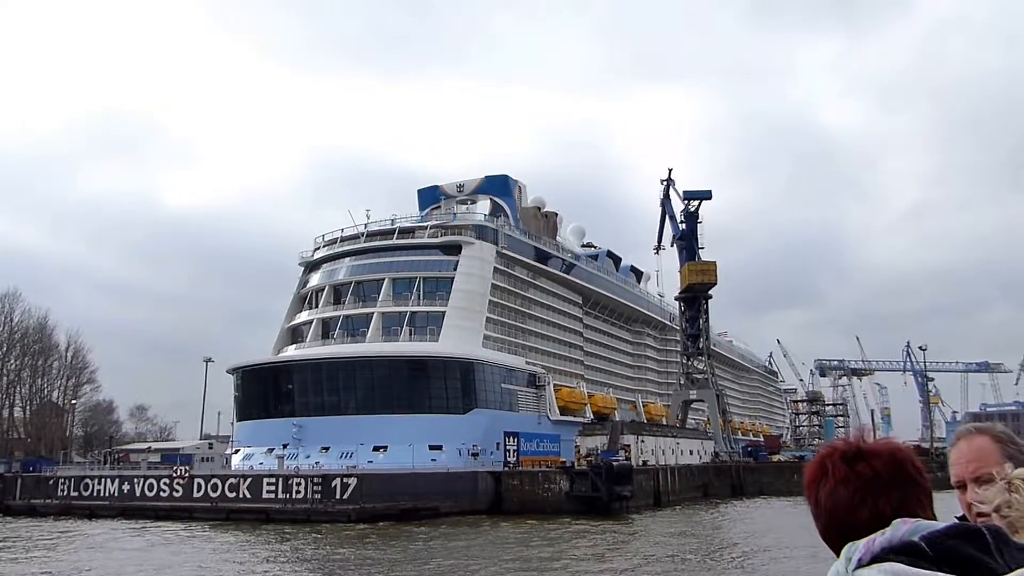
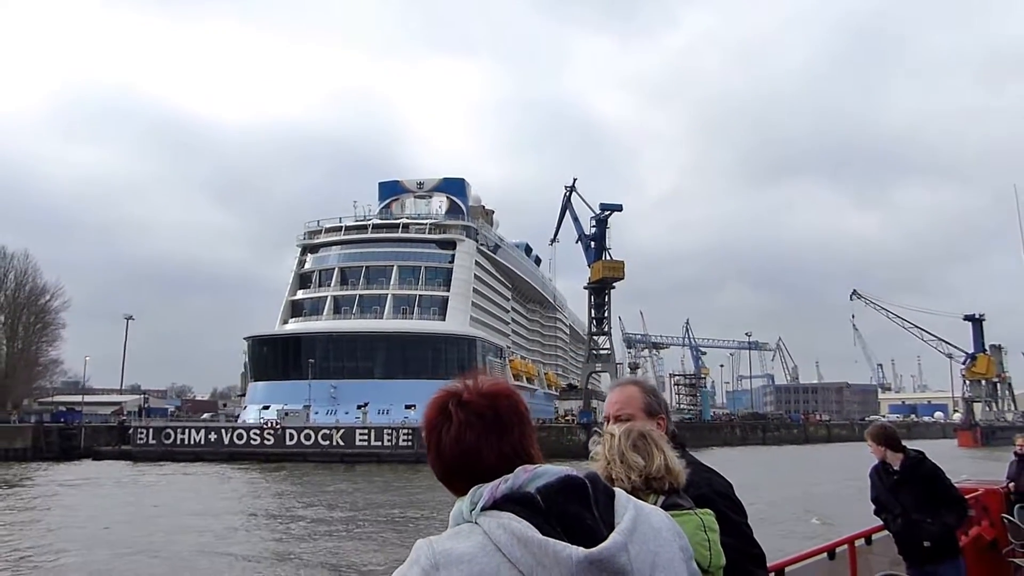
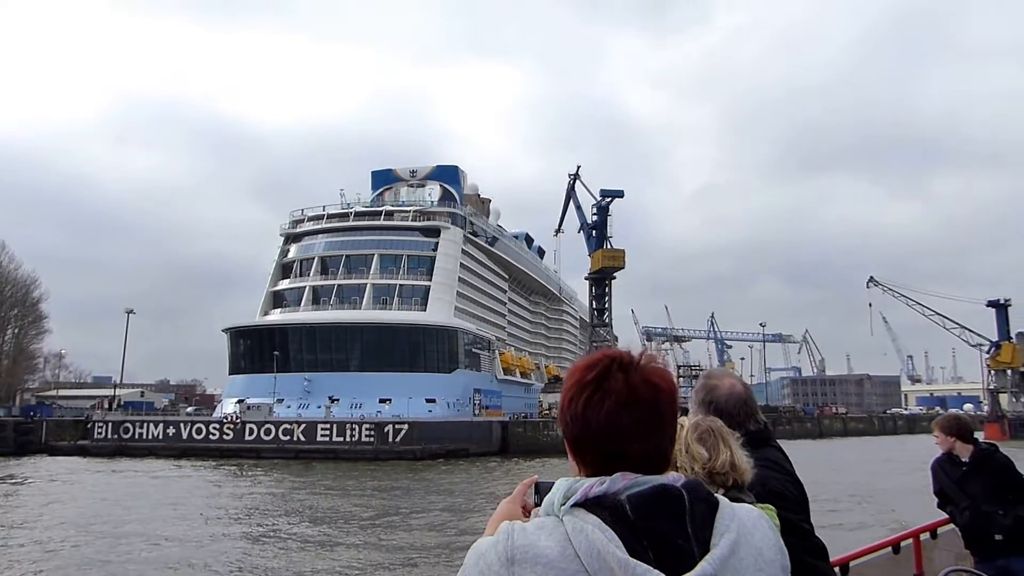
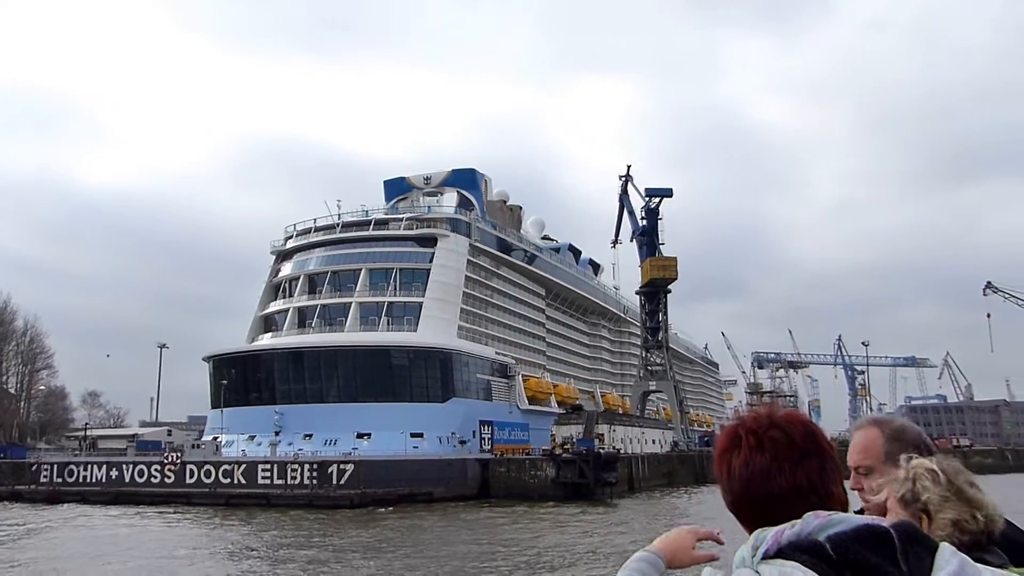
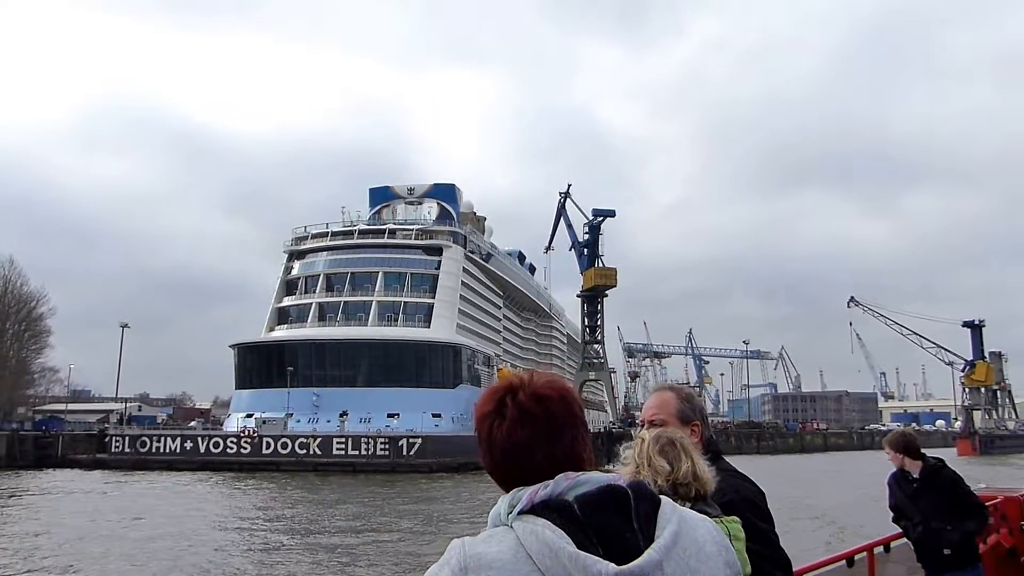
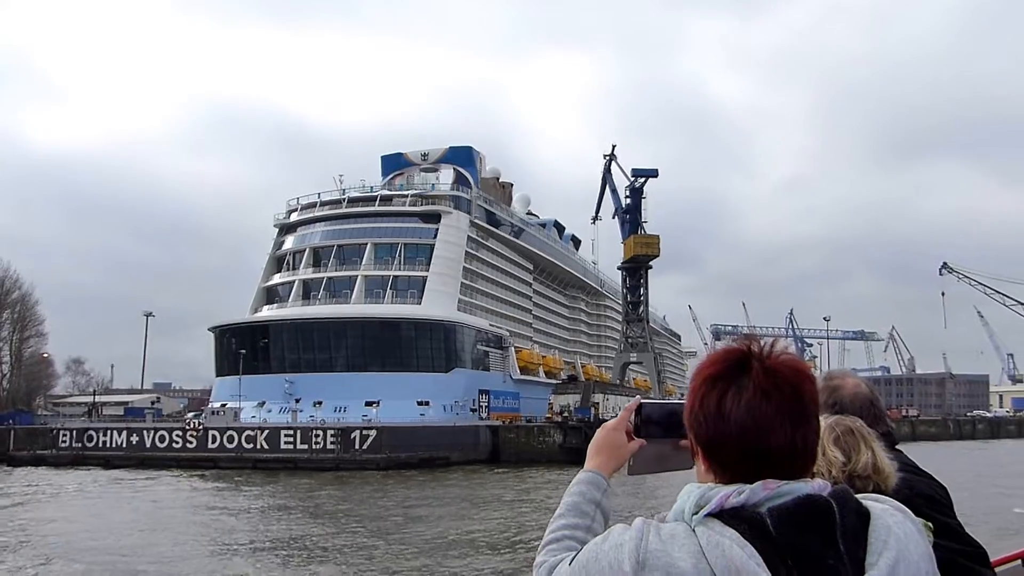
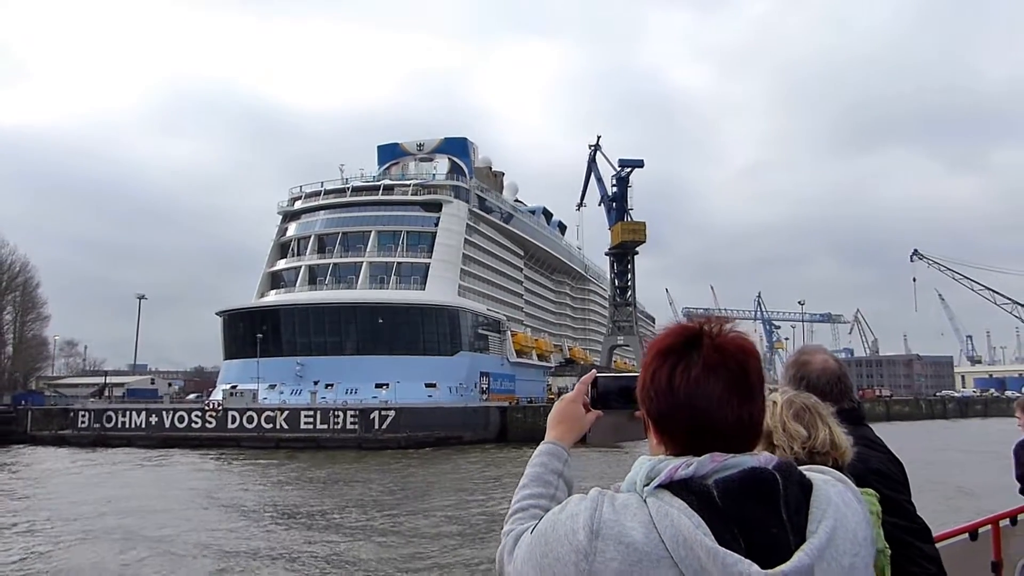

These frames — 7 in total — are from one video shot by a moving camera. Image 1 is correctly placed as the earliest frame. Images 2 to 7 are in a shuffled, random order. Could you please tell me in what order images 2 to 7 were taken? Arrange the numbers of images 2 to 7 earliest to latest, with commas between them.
4, 6, 7, 3, 5, 2
